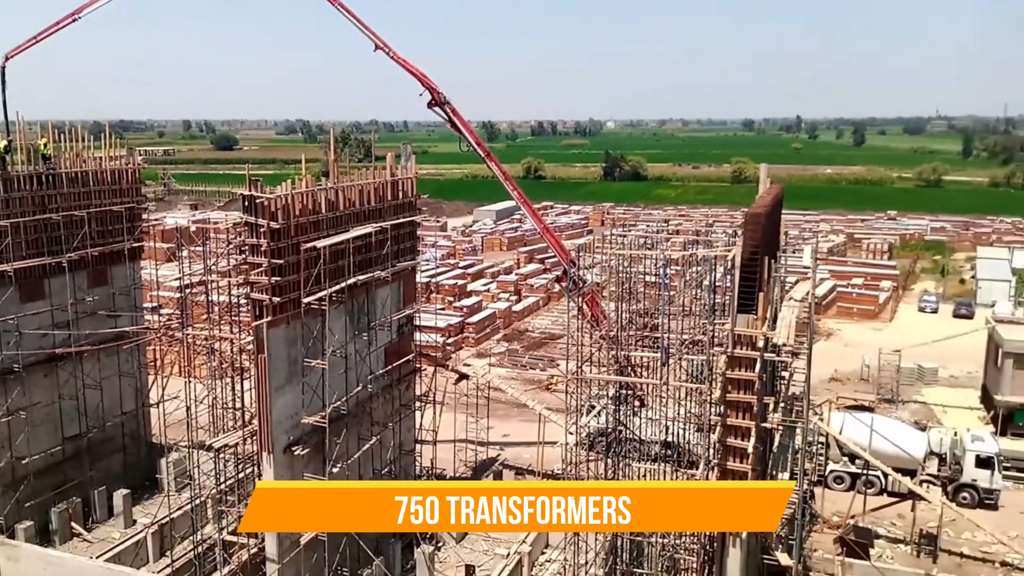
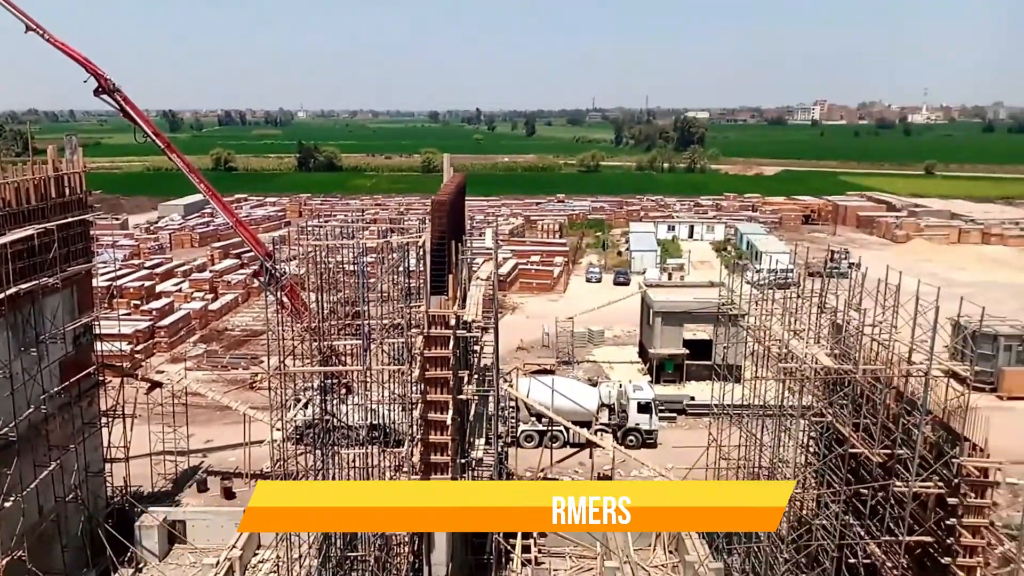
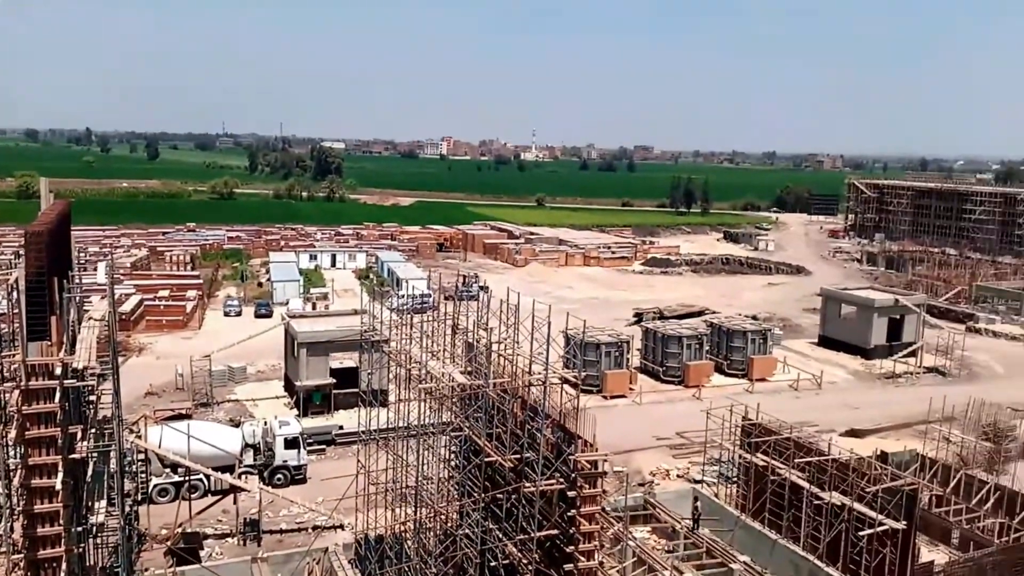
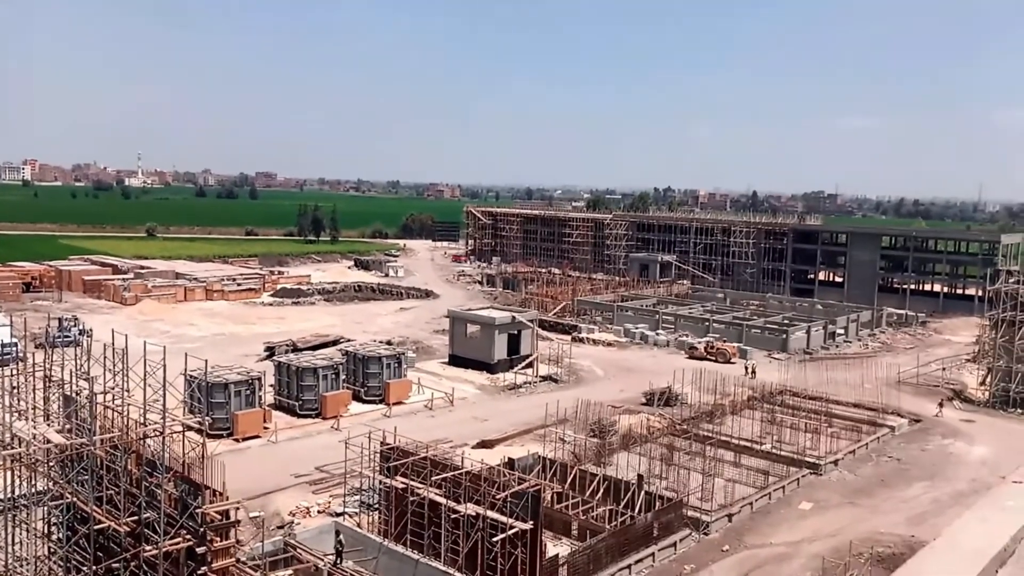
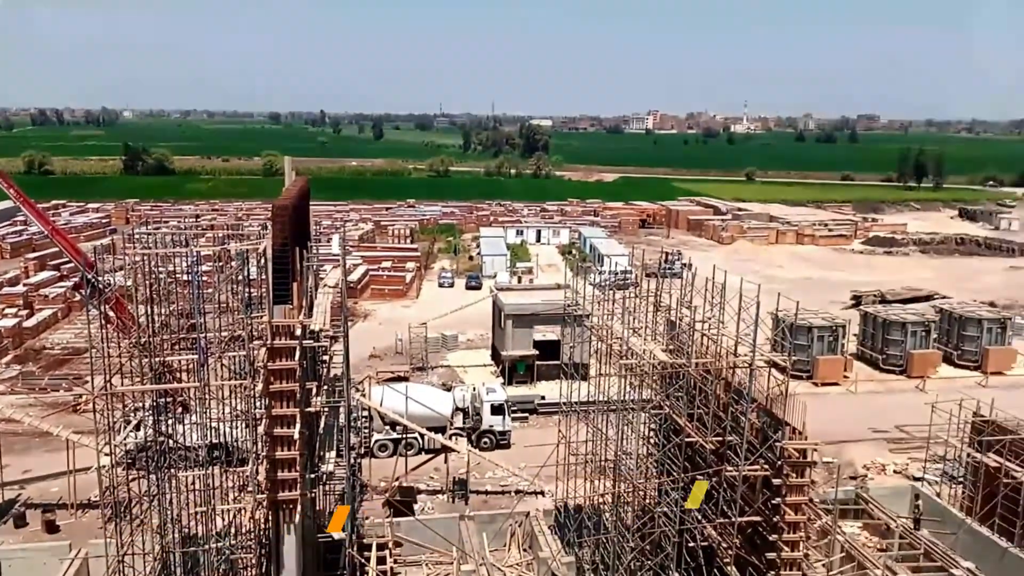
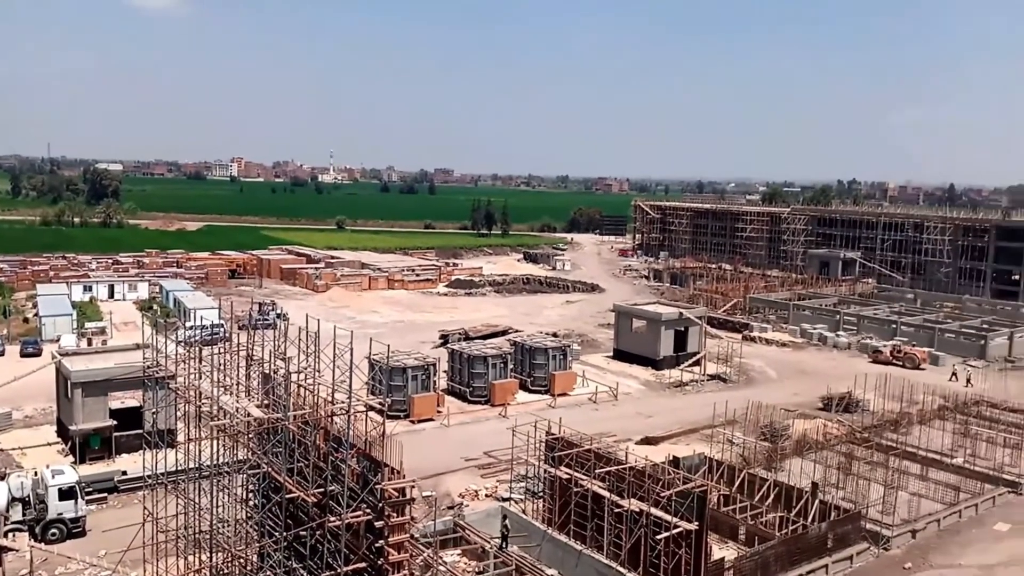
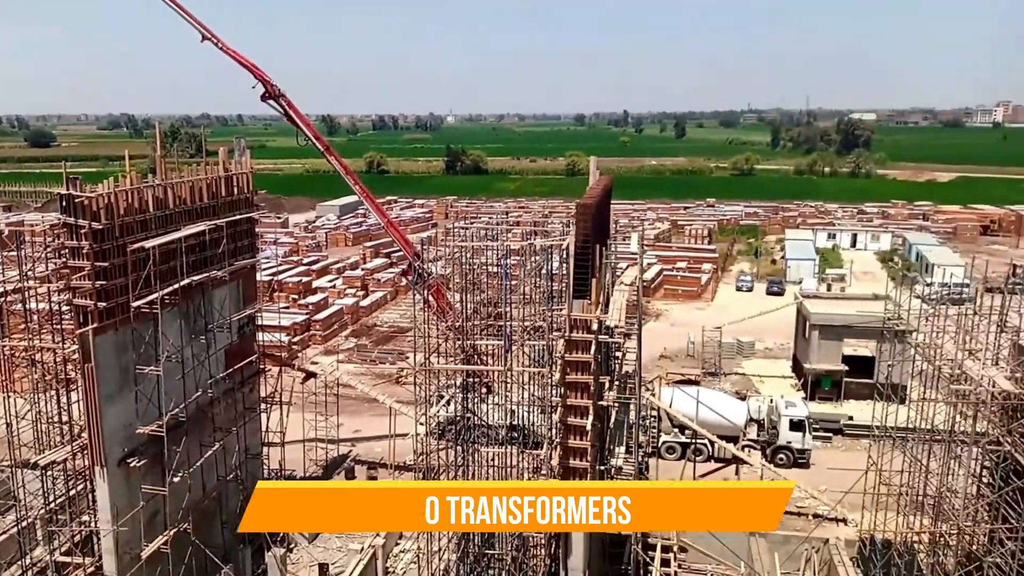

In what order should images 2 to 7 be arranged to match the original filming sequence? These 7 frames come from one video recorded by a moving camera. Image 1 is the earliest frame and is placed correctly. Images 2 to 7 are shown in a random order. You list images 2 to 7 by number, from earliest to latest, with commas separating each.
7, 2, 5, 3, 6, 4
